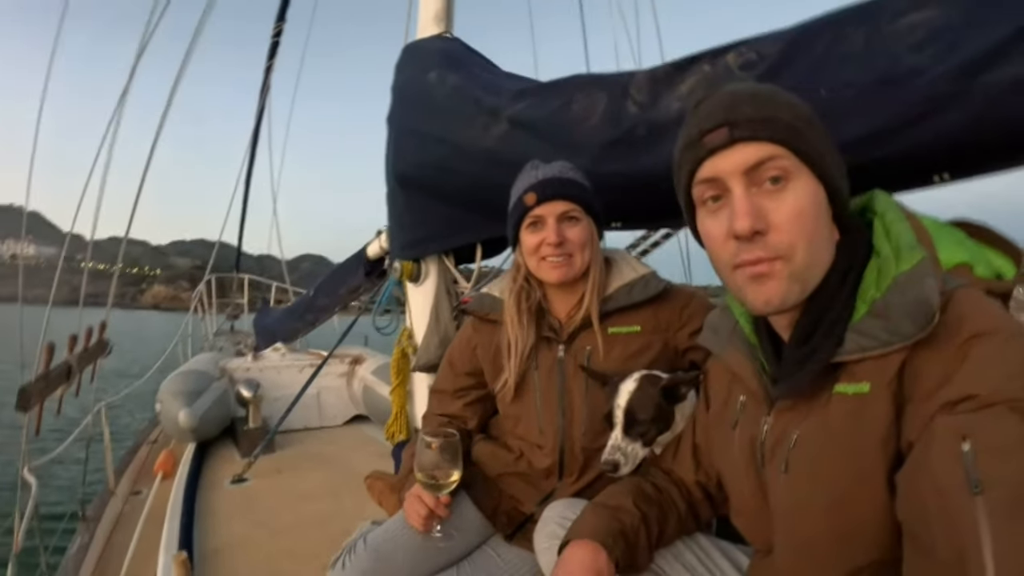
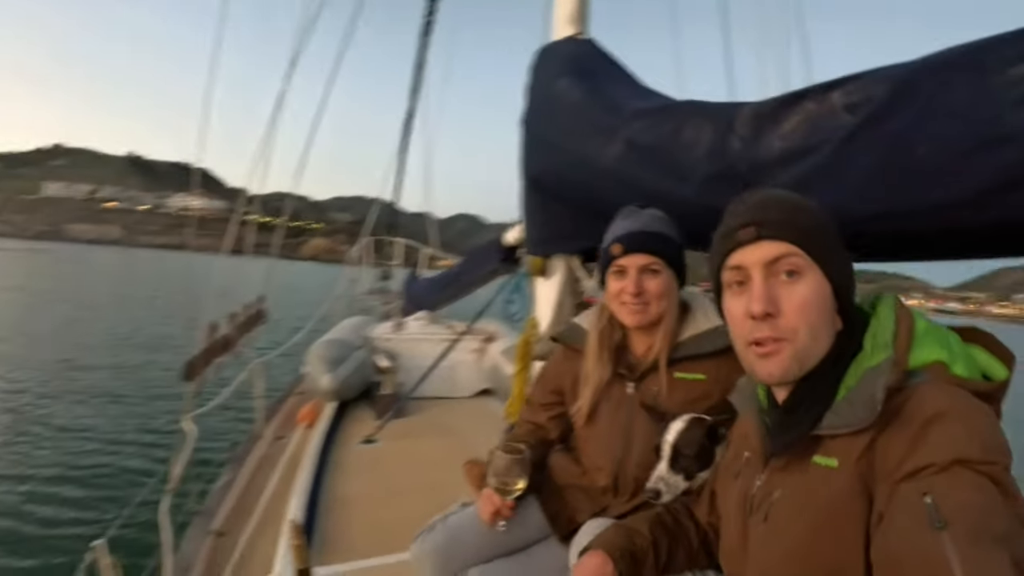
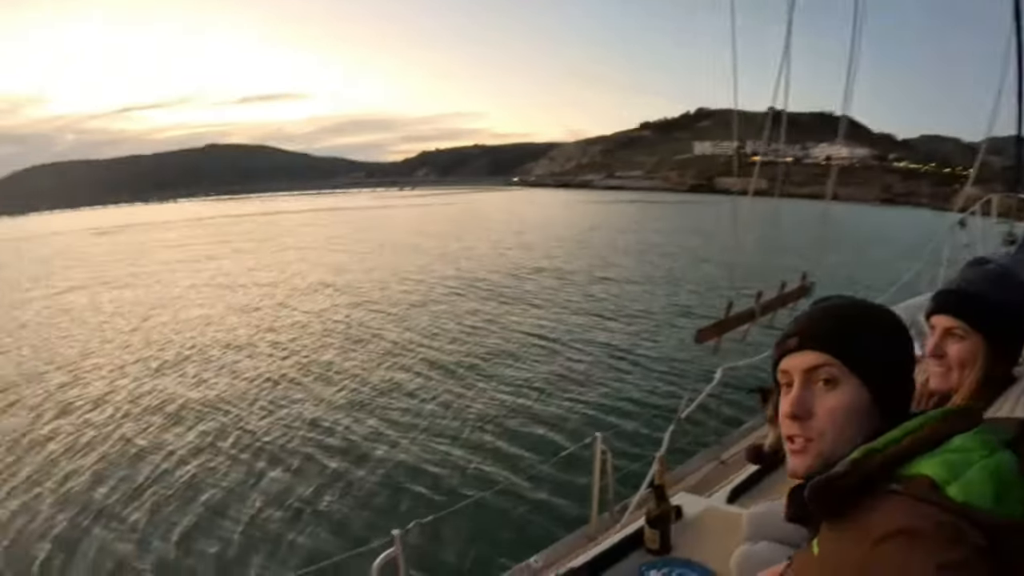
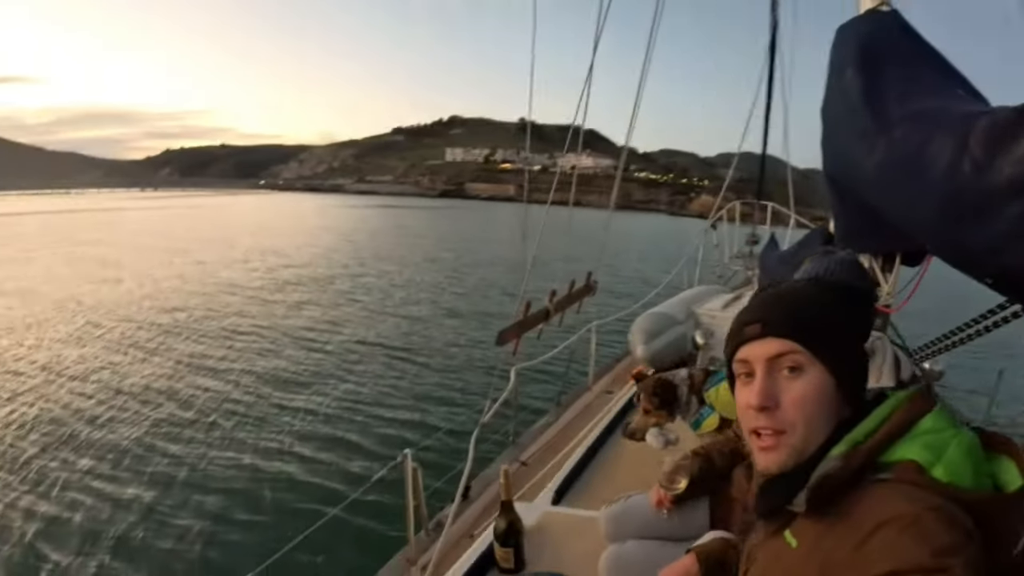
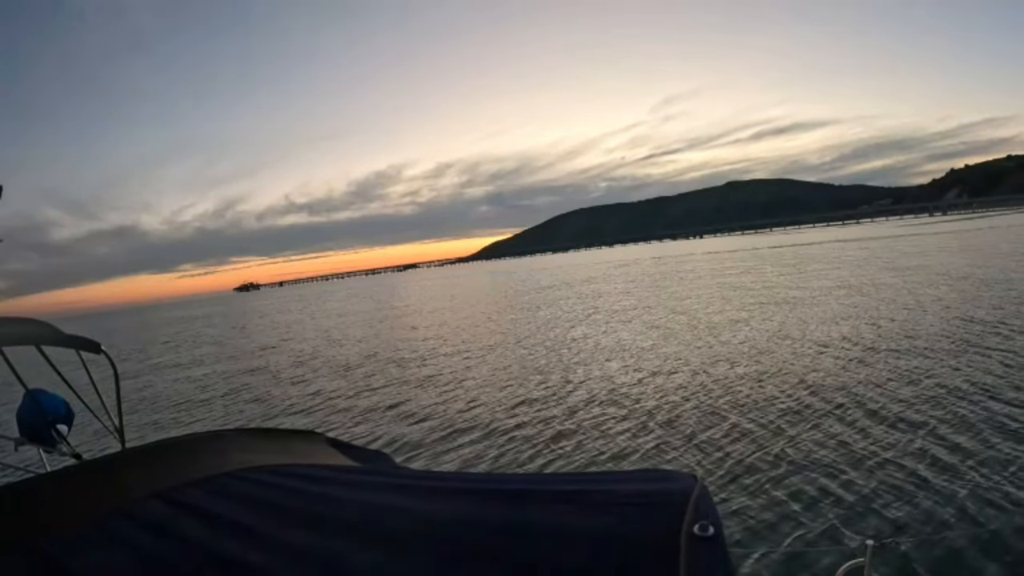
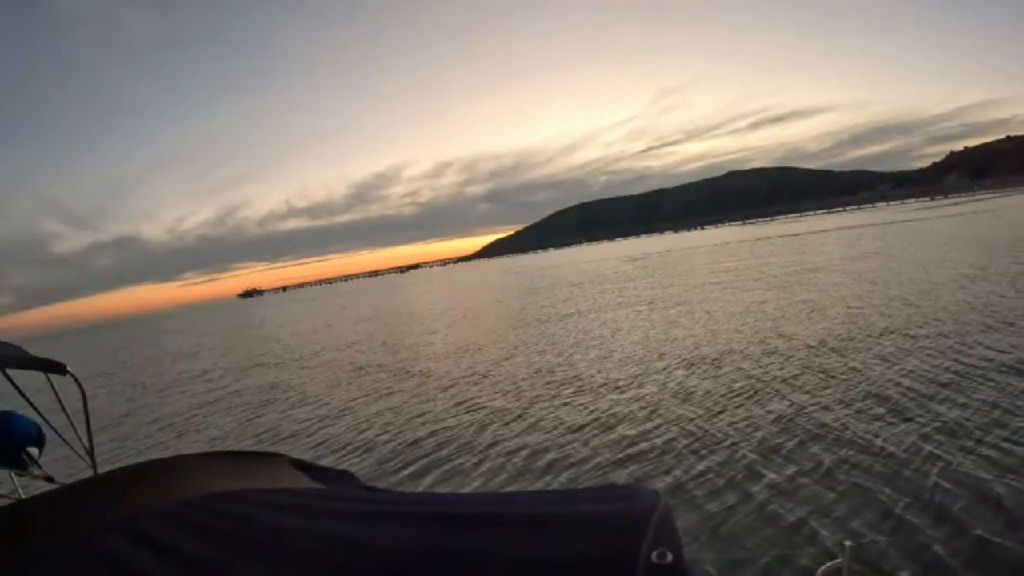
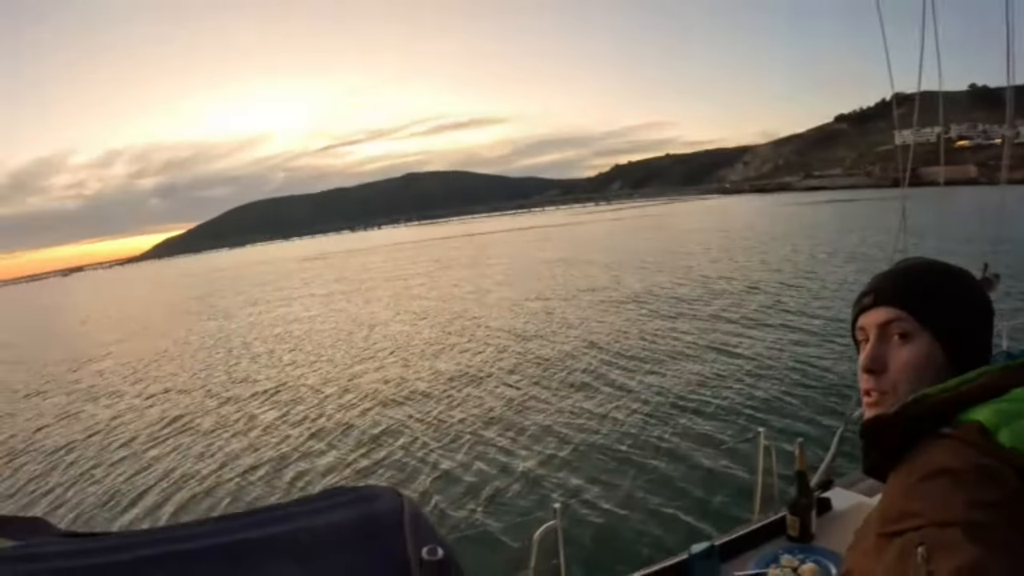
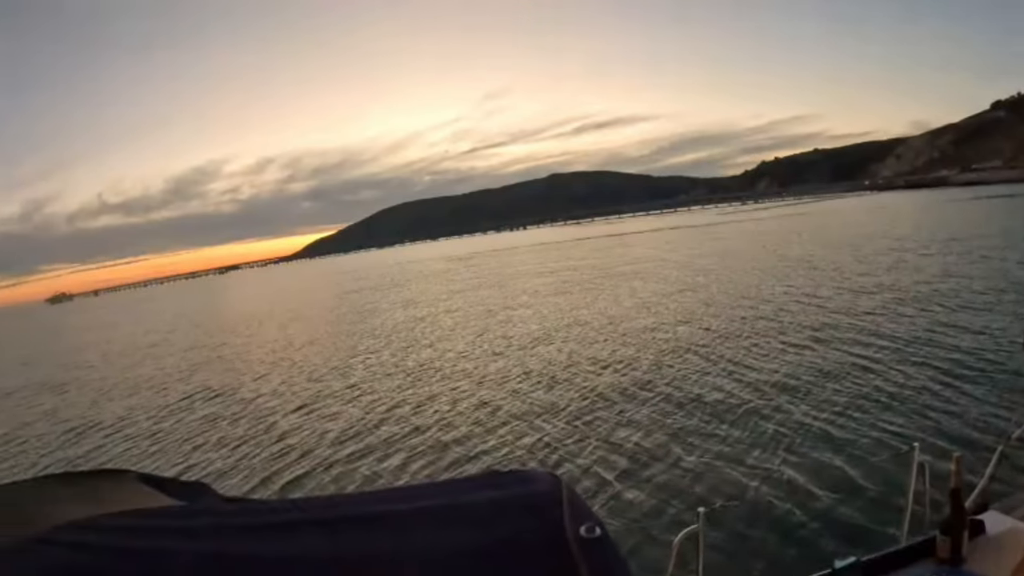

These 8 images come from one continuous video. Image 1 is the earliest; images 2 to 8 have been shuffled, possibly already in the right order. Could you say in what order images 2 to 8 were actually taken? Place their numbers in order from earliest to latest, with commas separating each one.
2, 4, 3, 7, 8, 6, 5
